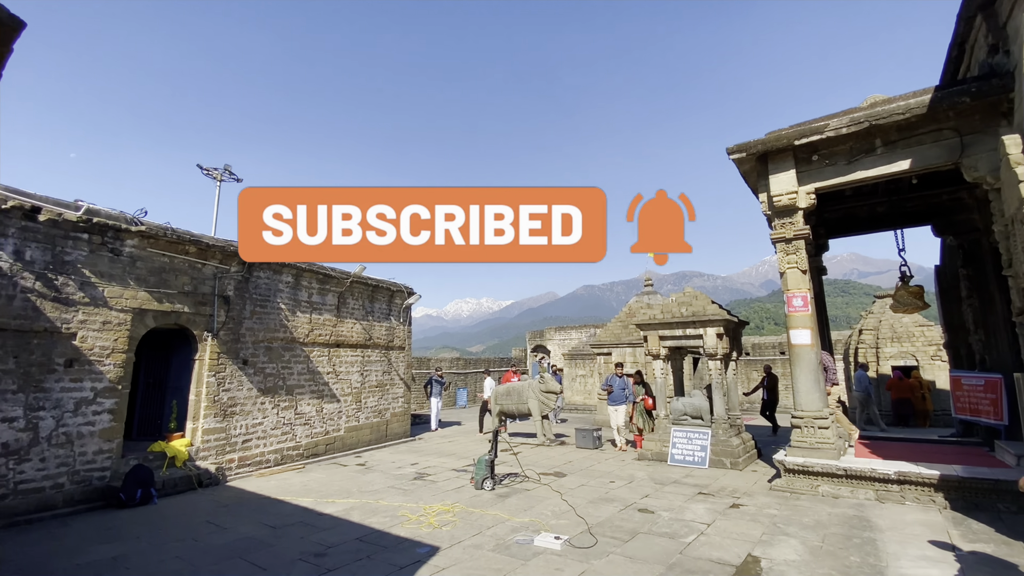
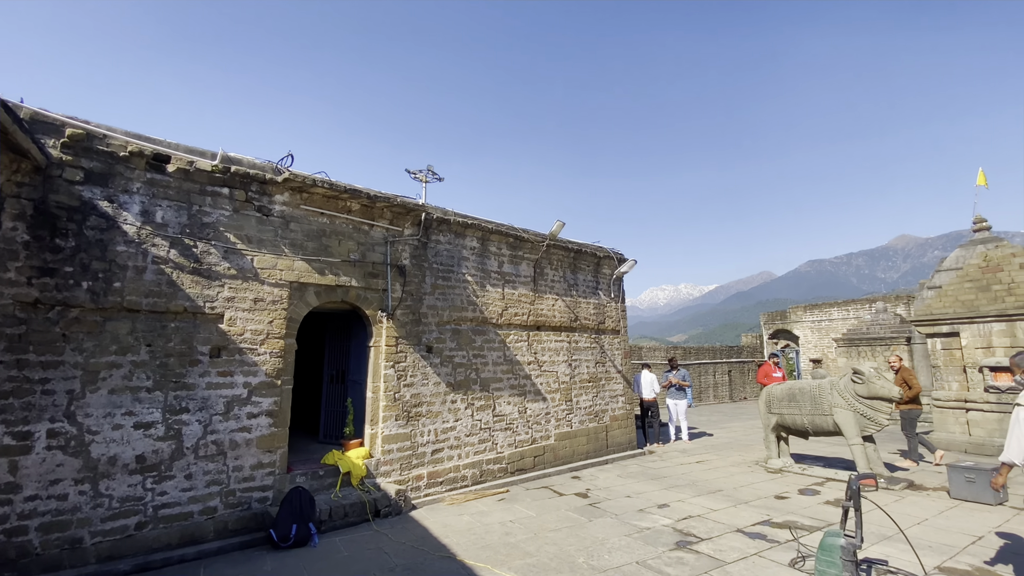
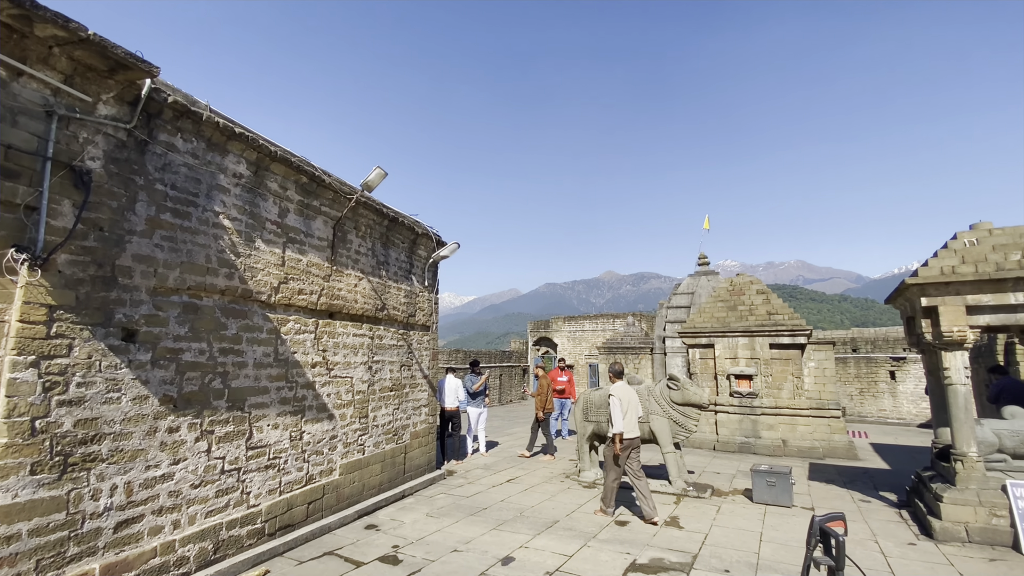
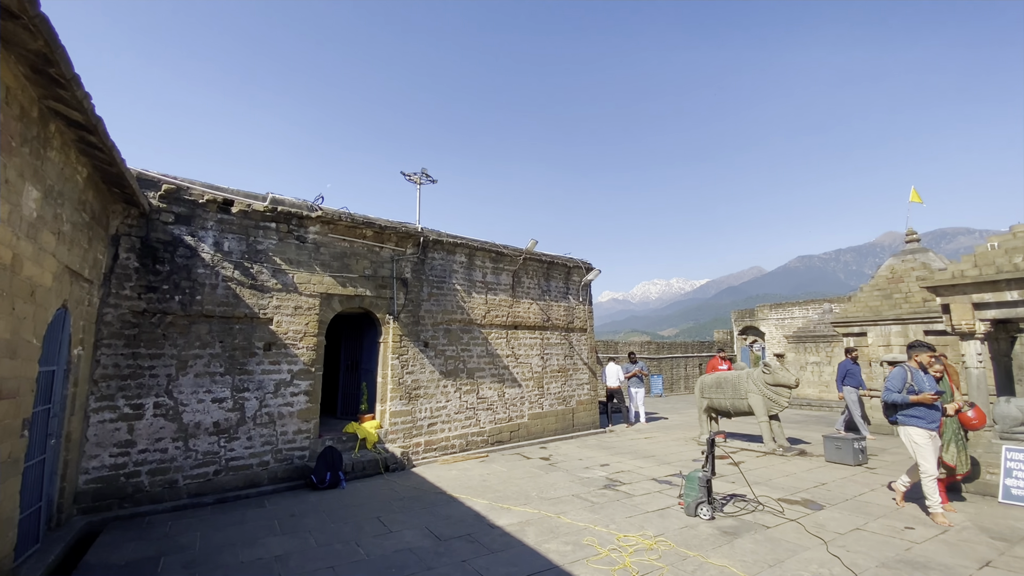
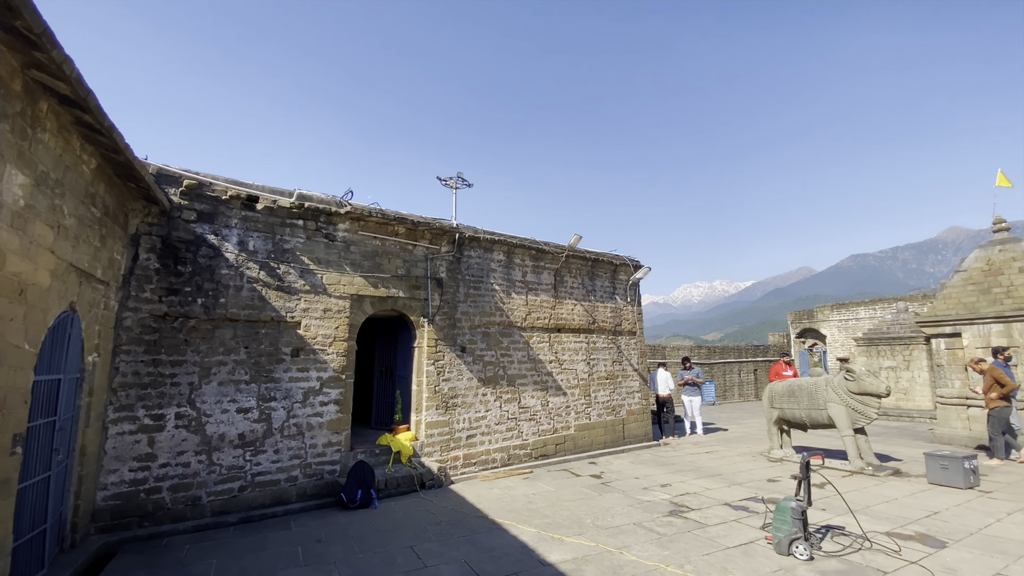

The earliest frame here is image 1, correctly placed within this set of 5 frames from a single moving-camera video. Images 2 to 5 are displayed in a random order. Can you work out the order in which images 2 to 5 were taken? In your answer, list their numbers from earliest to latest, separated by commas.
4, 5, 2, 3
